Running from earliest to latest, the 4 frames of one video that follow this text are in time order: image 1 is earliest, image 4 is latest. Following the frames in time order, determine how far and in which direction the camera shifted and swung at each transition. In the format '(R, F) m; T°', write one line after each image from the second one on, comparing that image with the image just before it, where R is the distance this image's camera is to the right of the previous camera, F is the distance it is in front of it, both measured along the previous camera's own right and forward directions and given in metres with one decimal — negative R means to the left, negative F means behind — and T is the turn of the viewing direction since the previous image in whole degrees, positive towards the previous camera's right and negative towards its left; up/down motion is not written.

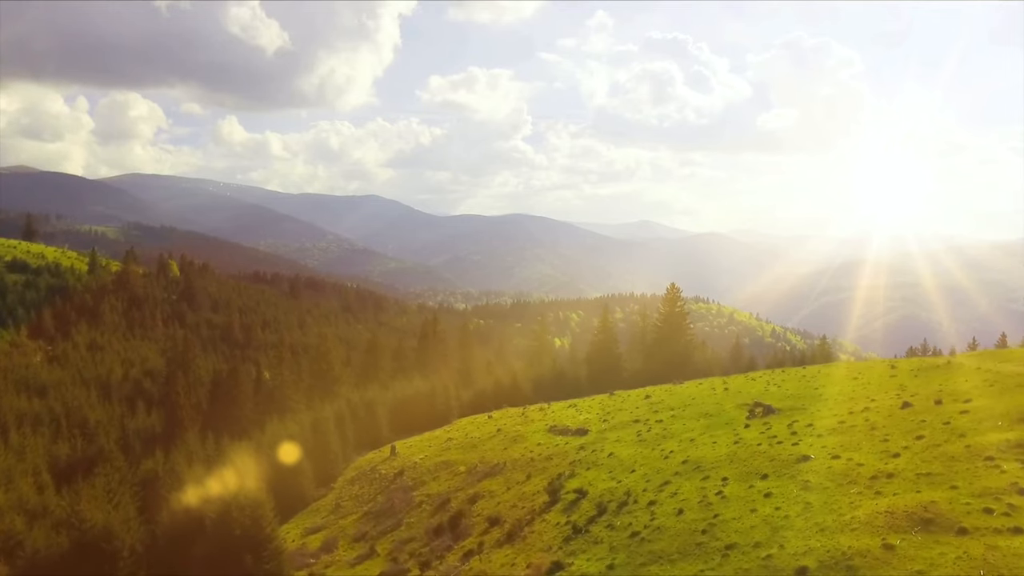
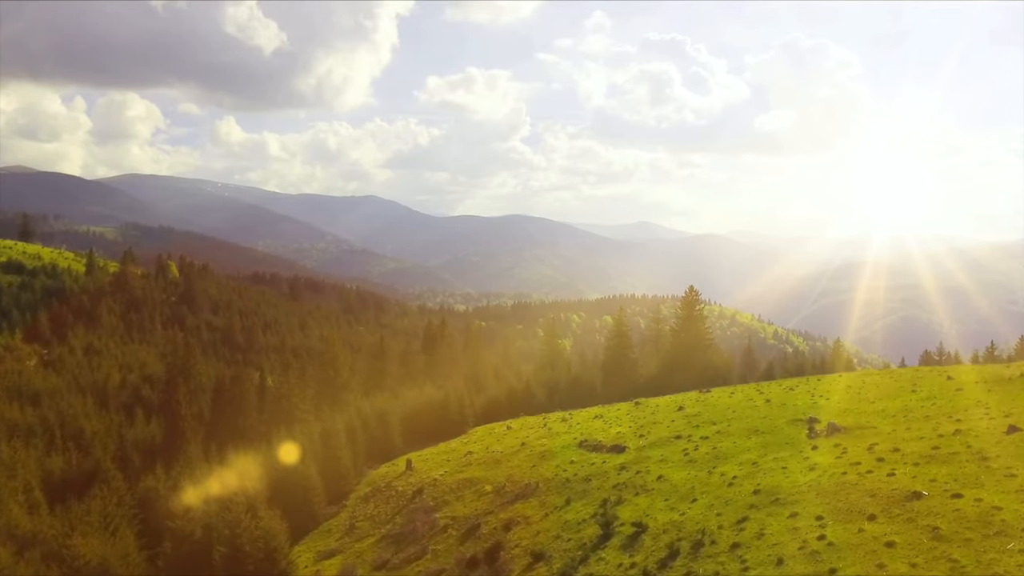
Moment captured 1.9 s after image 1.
(-2.8, +4.4) m; 0°
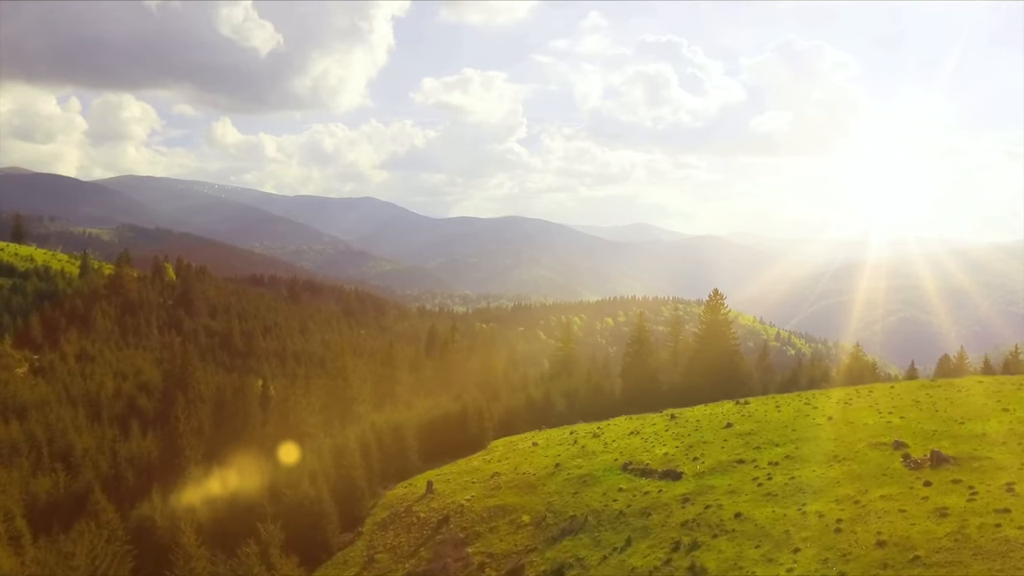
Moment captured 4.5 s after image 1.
(-3.4, +6.1) m; 0°
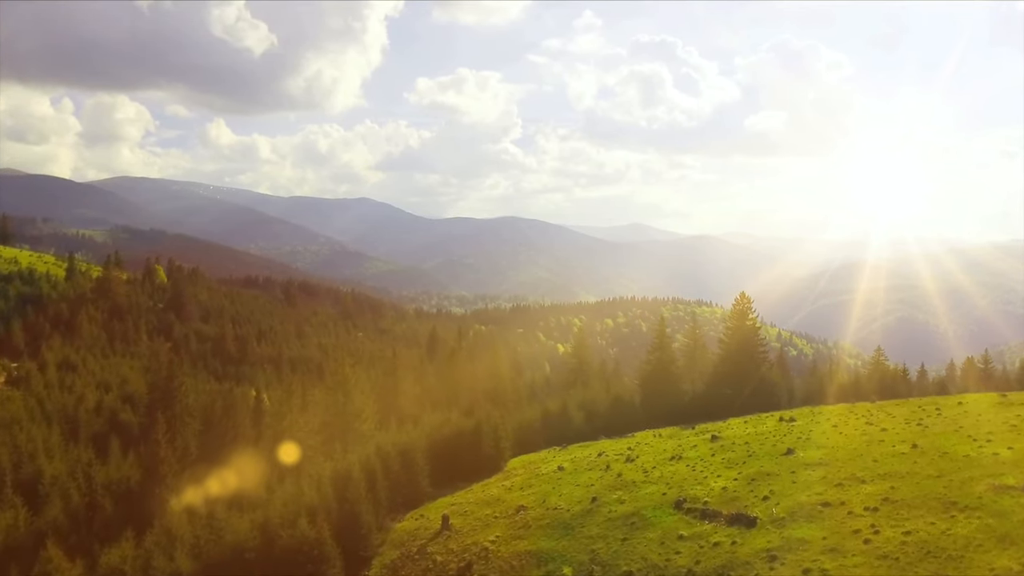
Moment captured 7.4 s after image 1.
(-2.8, +8.3) m; 0°
